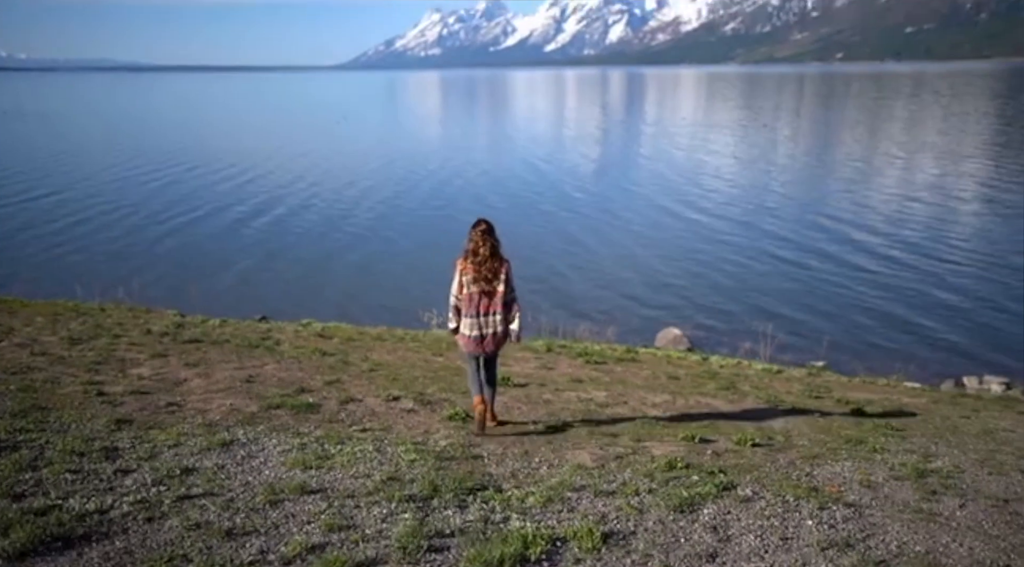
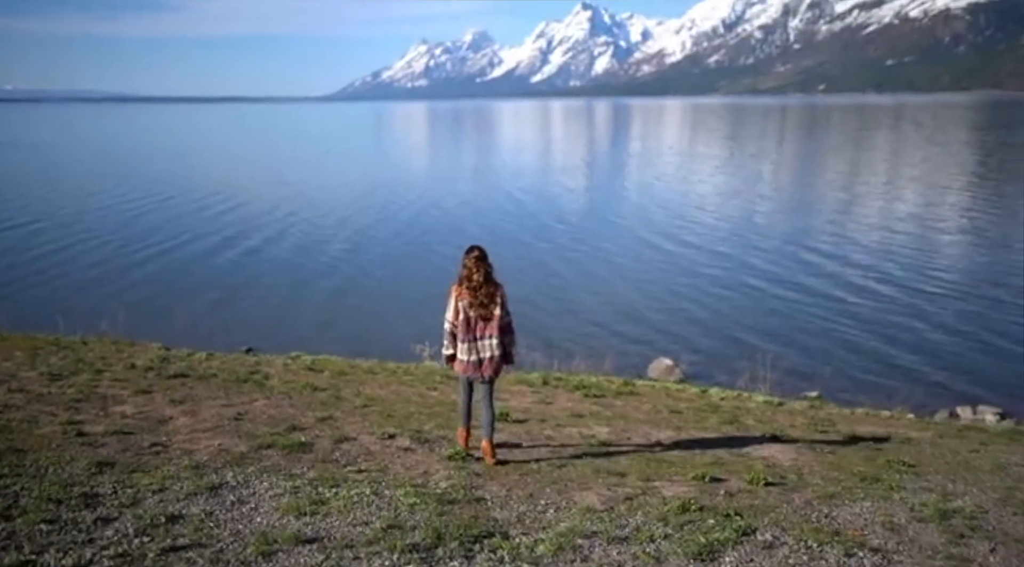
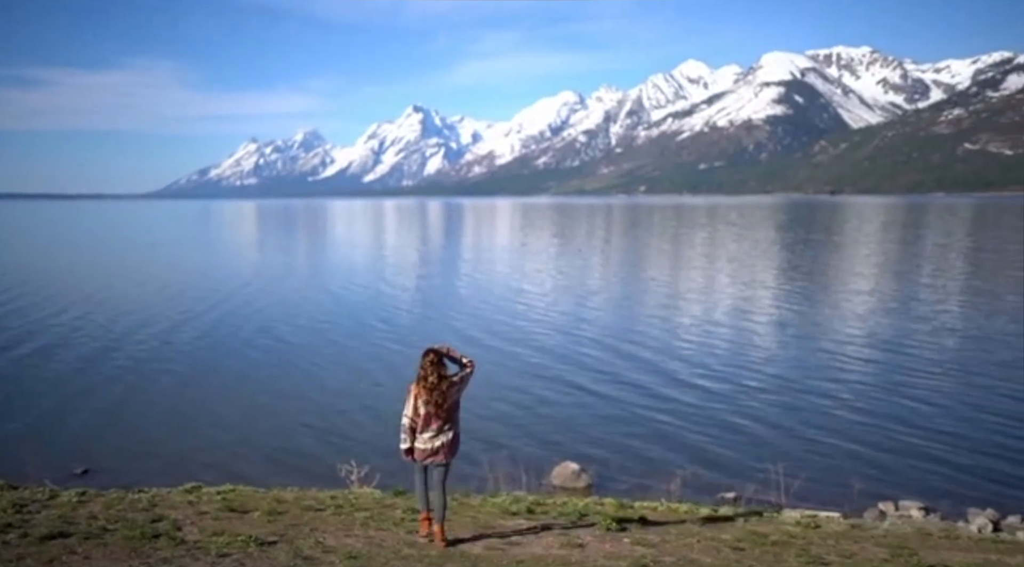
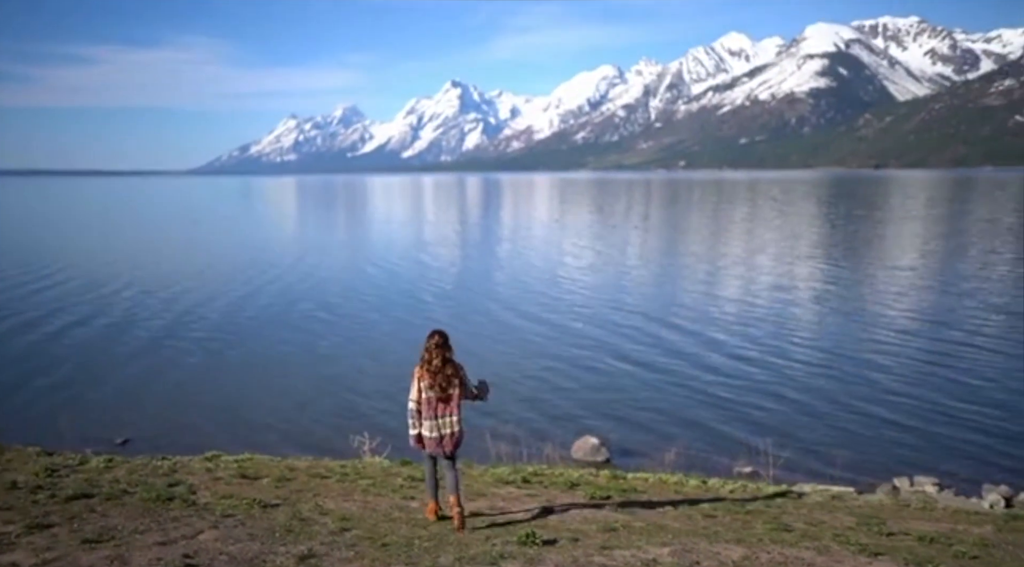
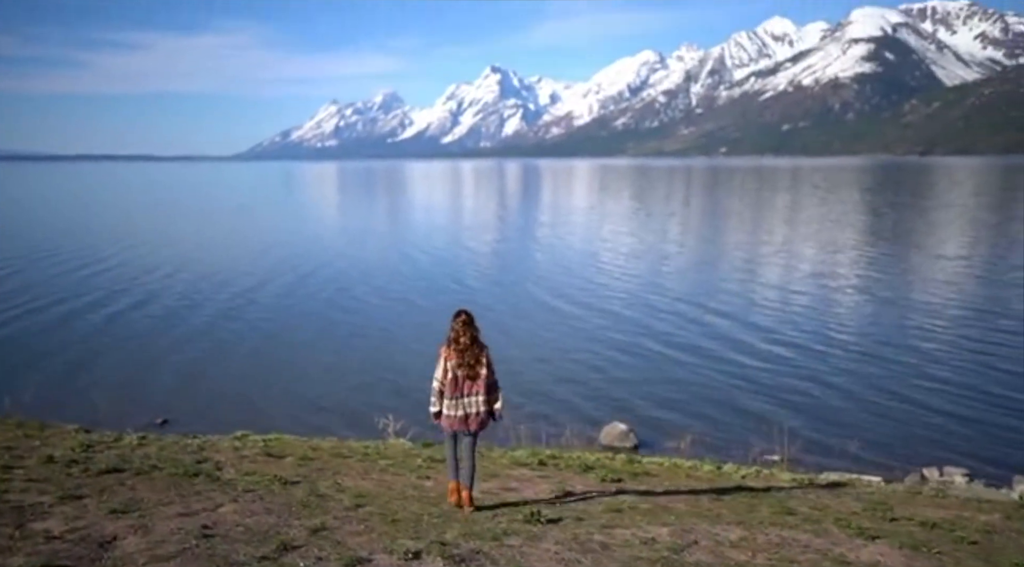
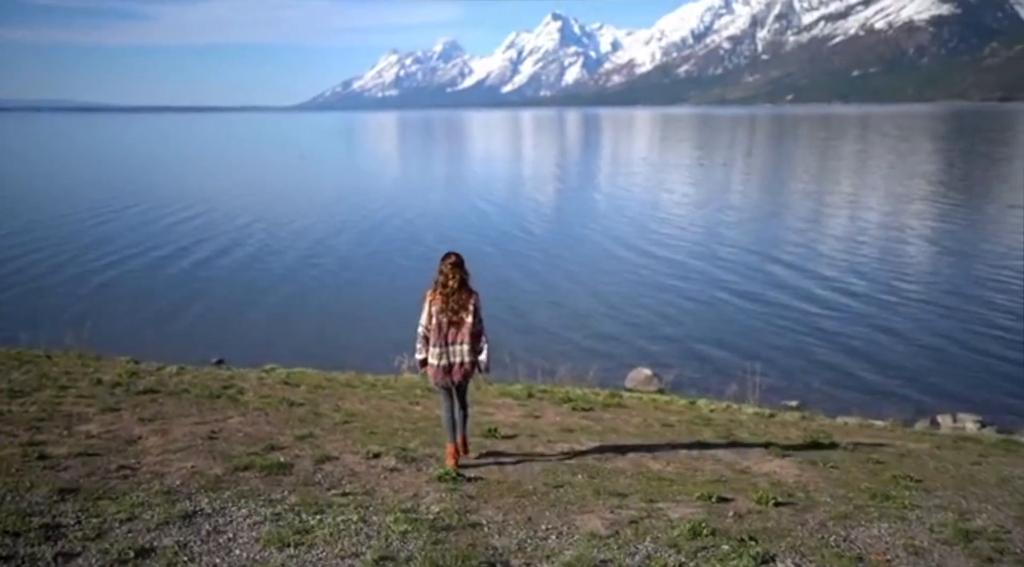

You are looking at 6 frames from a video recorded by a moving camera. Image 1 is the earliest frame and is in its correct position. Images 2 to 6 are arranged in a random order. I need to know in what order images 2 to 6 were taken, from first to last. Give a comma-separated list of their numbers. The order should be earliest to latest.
2, 6, 5, 4, 3
